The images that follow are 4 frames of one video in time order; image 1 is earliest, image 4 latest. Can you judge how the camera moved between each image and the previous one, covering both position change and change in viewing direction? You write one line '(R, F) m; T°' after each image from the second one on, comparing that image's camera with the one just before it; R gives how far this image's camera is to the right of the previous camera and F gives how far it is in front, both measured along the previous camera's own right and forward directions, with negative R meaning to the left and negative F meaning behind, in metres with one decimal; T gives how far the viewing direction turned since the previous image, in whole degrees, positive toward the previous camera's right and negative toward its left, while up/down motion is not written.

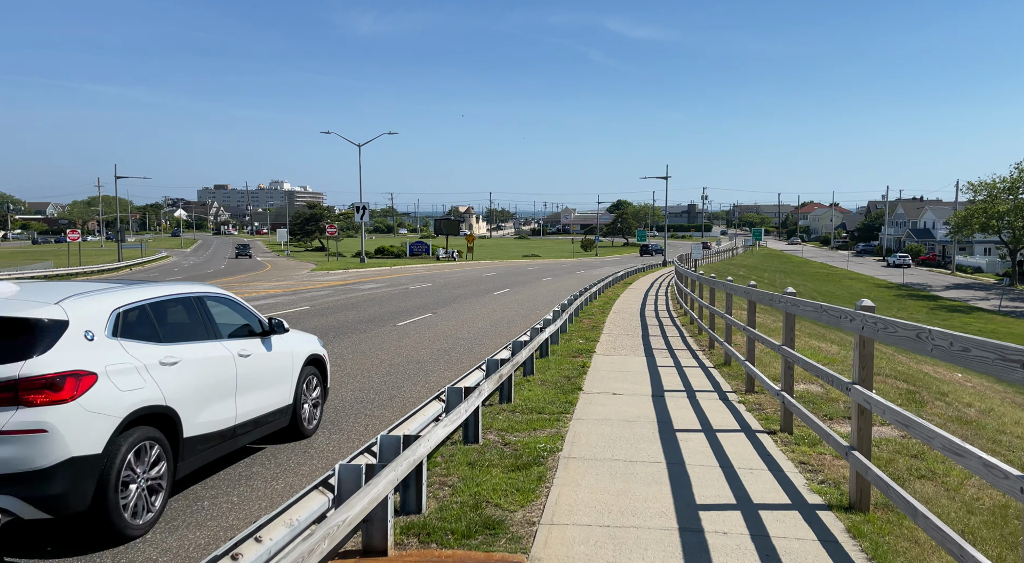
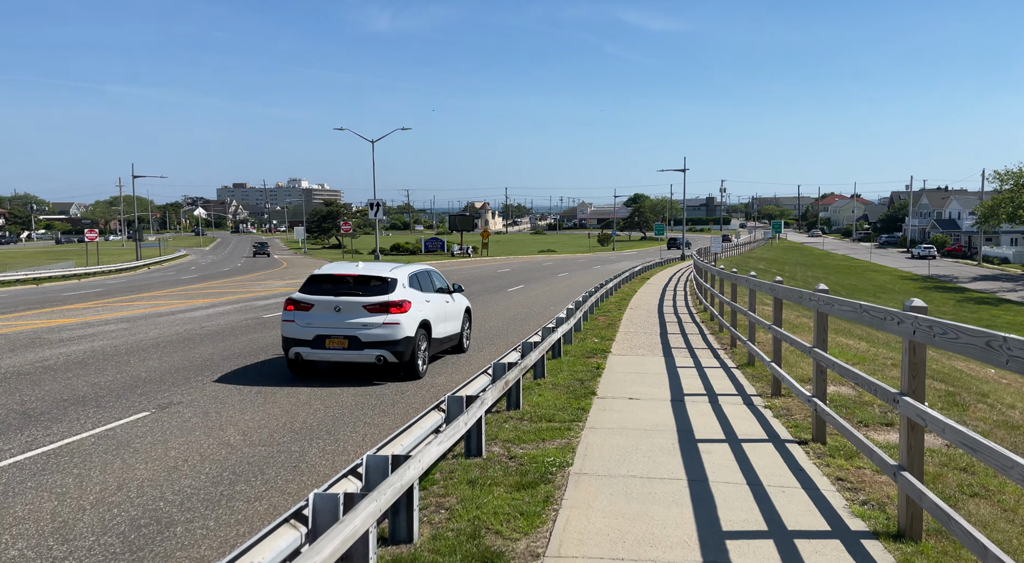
(+0.1, +0.6) m; -1°
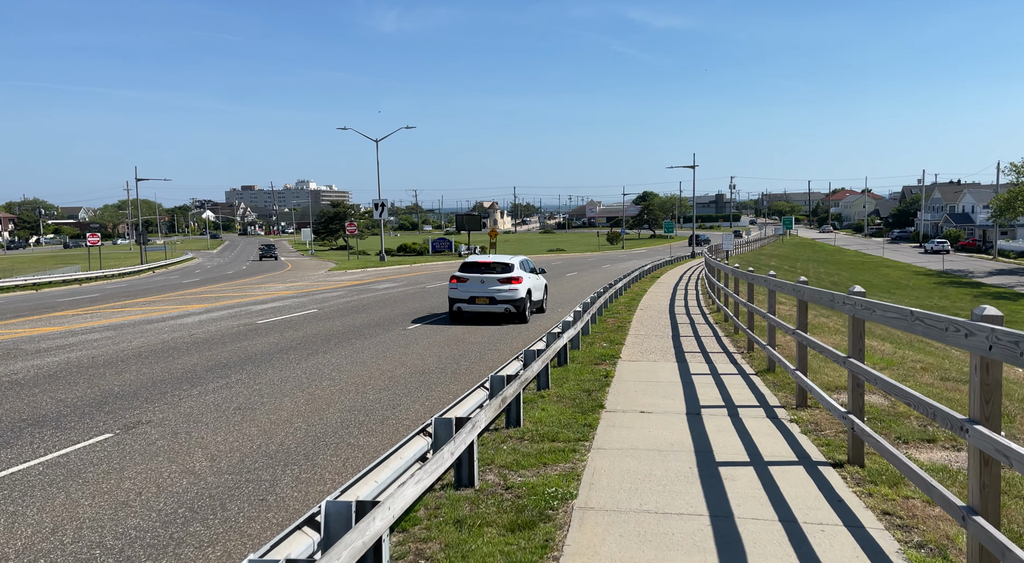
(+0.1, +0.8) m; -1°
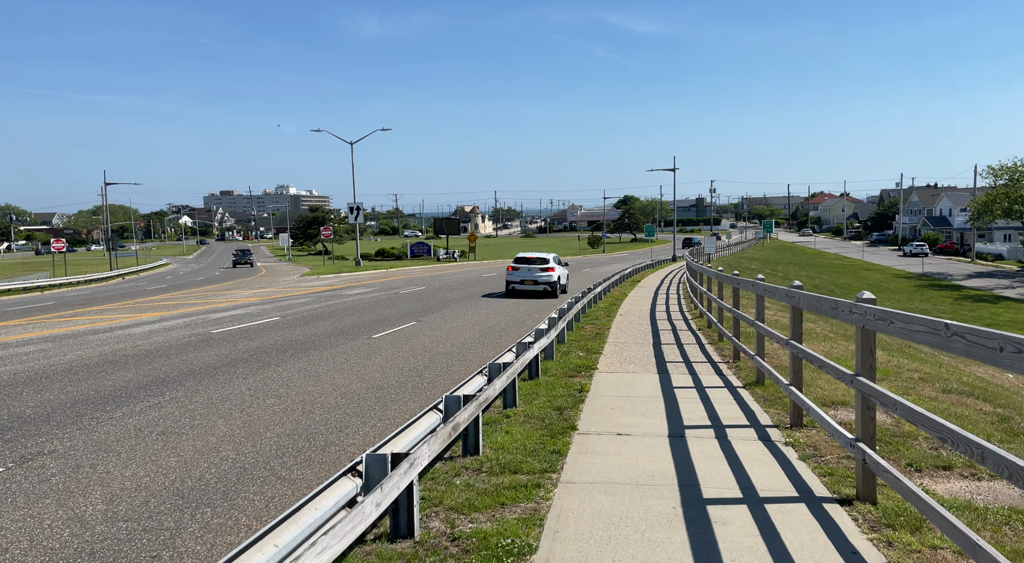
(+0.2, +1.0) m; +1°
